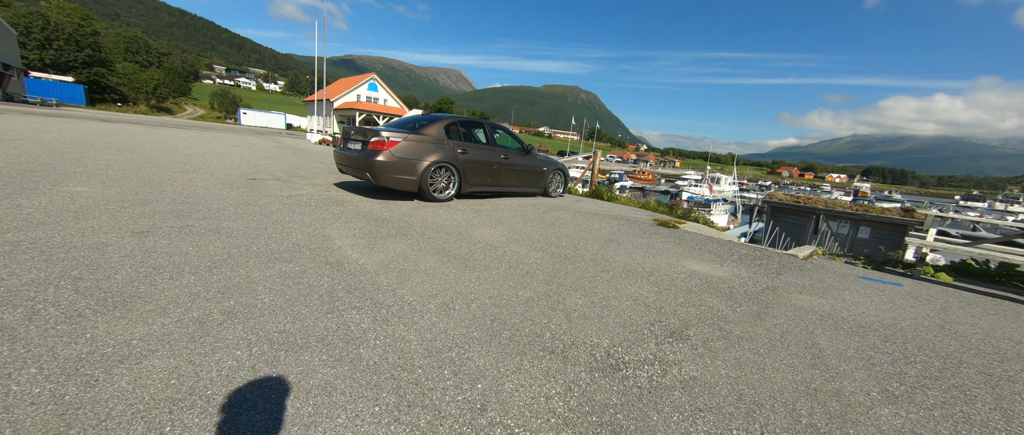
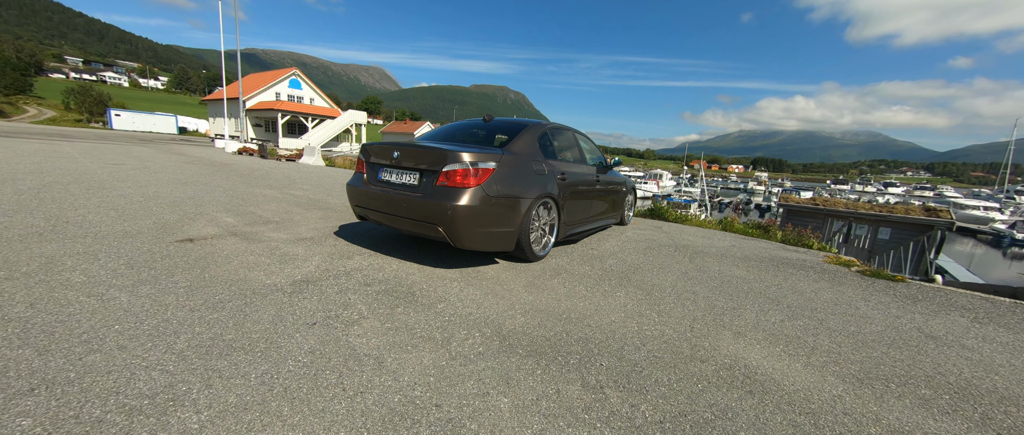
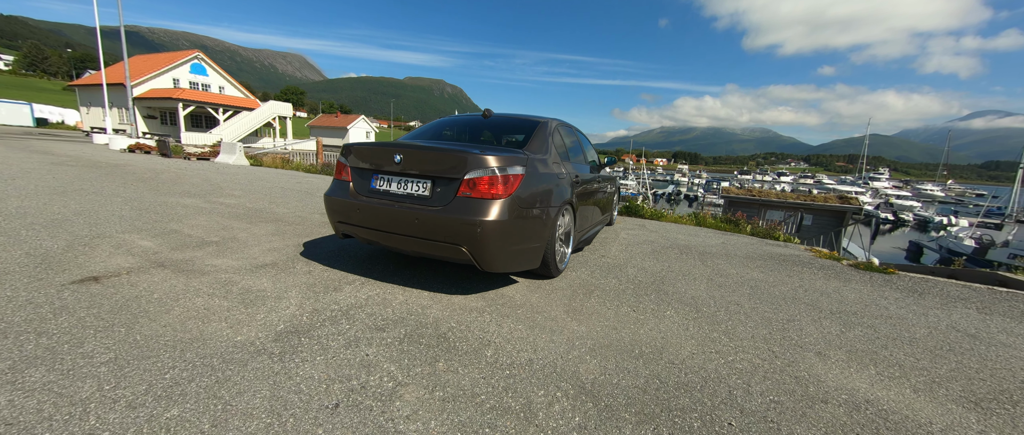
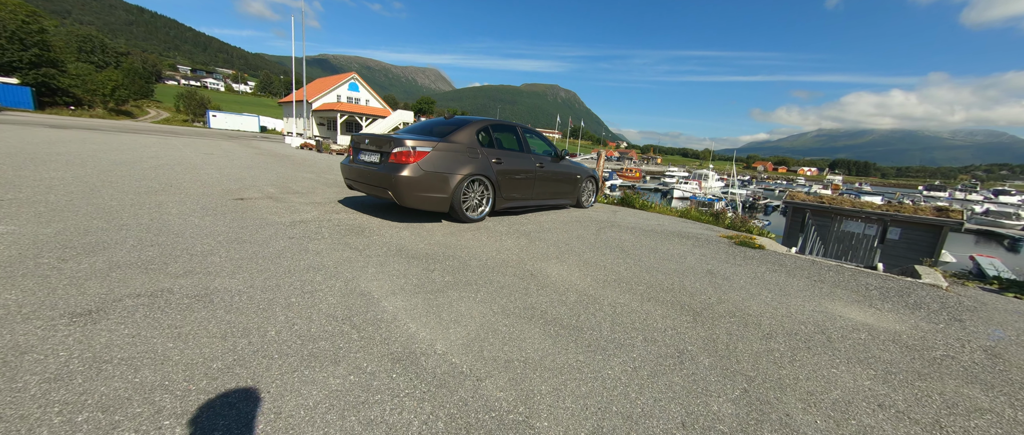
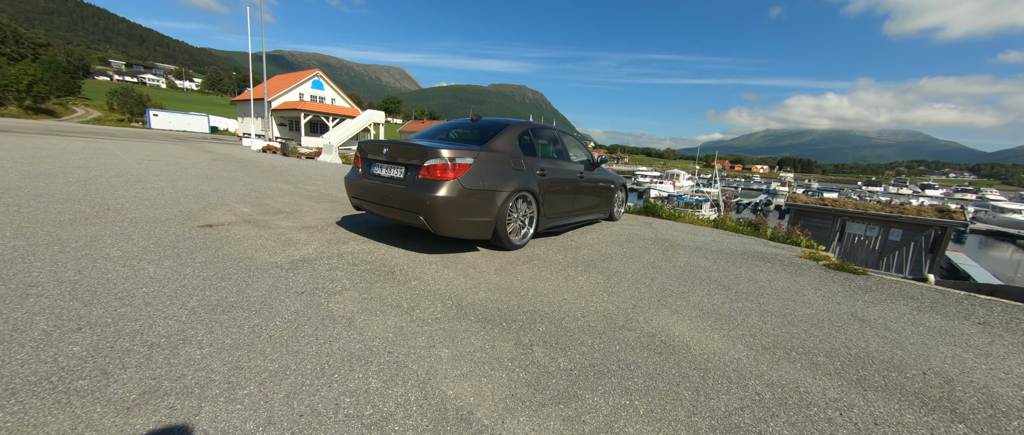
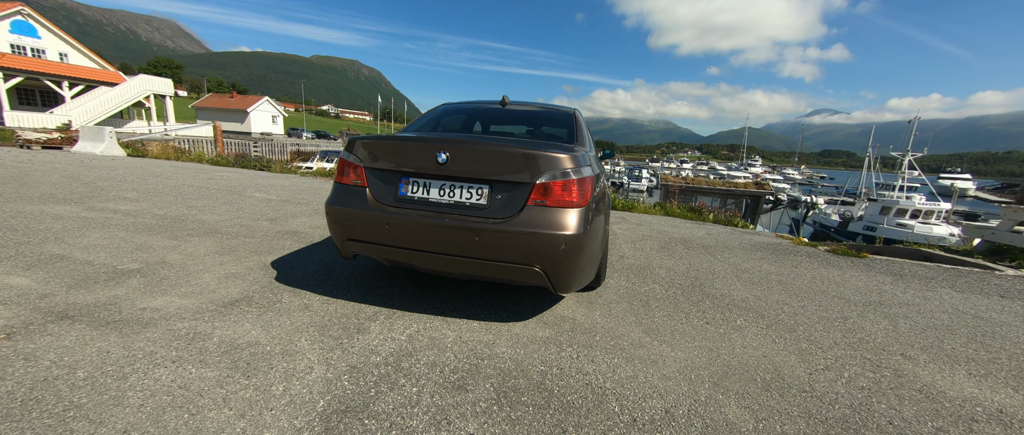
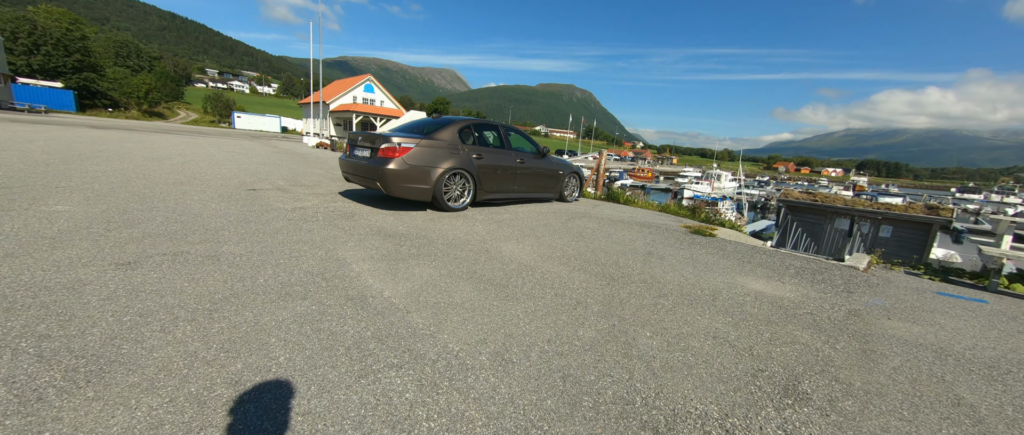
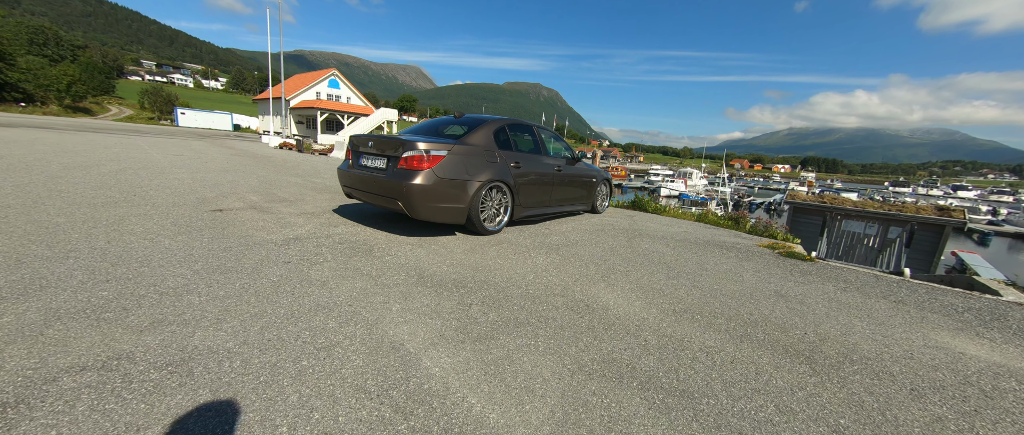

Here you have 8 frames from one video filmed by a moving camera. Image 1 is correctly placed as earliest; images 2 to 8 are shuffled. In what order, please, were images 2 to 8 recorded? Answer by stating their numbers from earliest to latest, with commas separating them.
7, 4, 8, 5, 2, 3, 6
